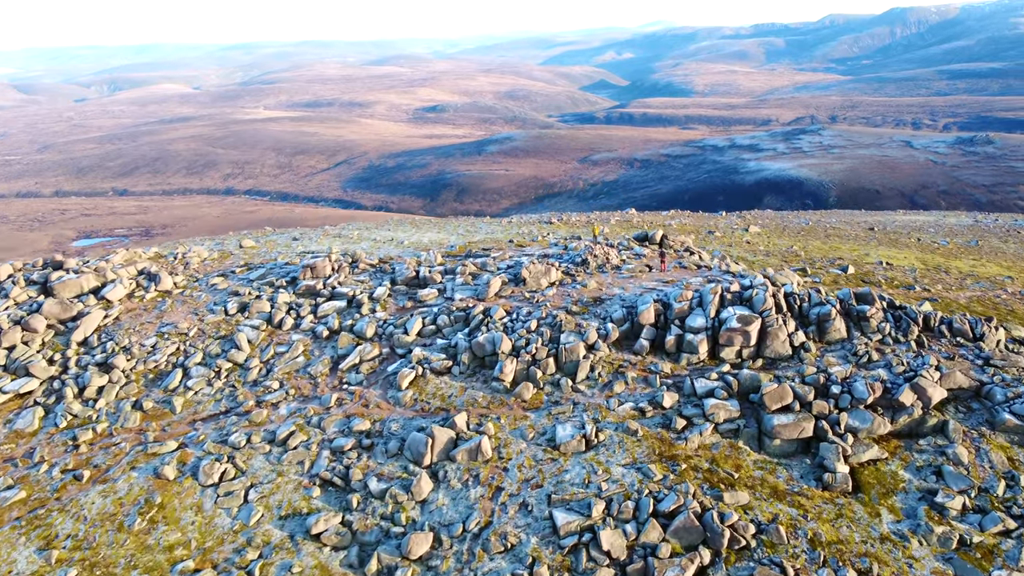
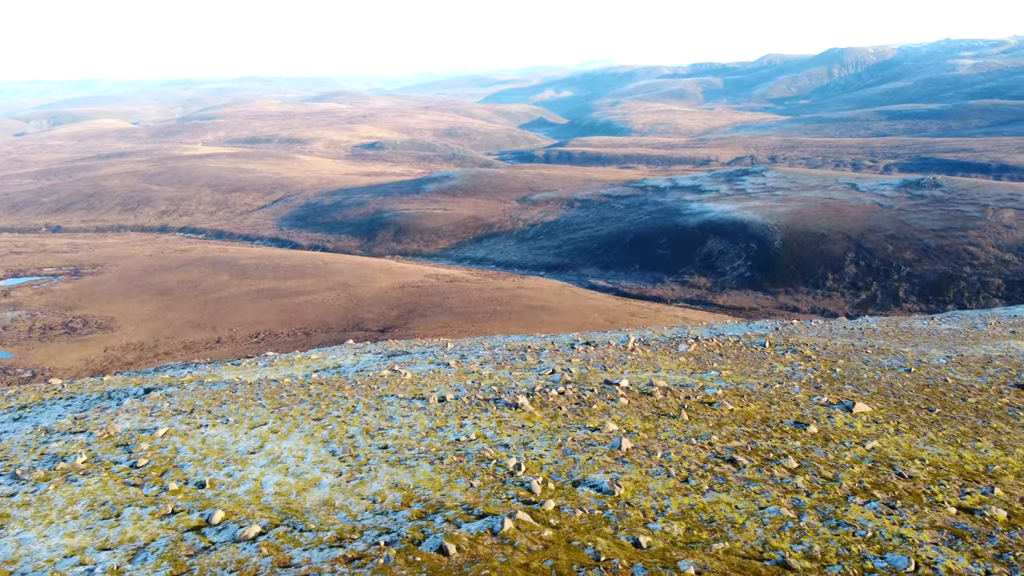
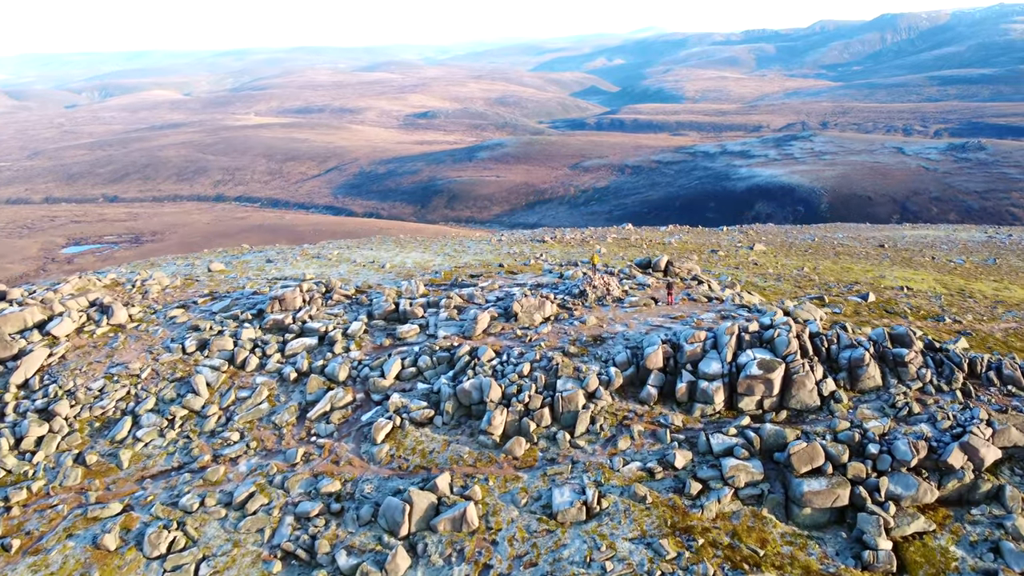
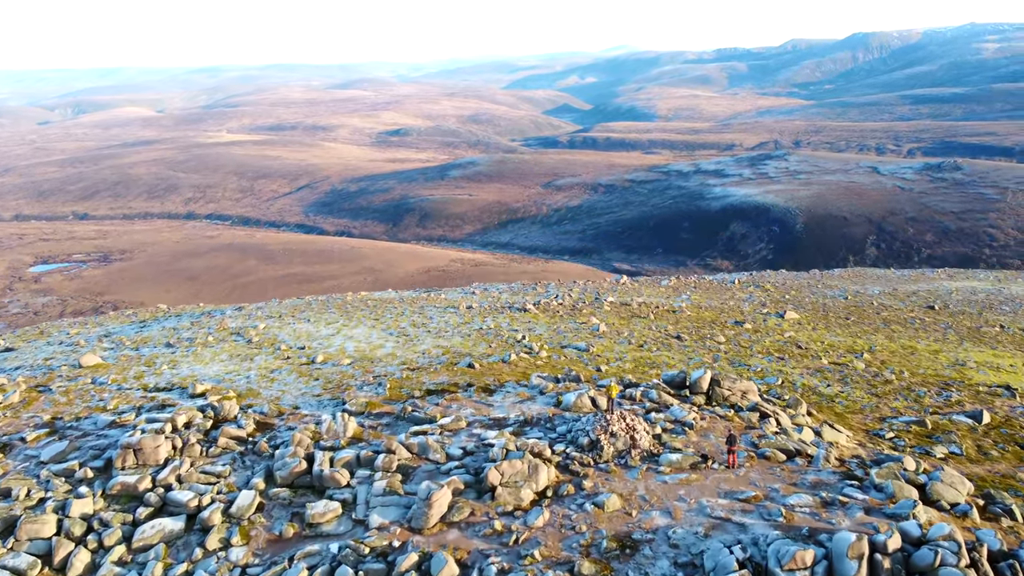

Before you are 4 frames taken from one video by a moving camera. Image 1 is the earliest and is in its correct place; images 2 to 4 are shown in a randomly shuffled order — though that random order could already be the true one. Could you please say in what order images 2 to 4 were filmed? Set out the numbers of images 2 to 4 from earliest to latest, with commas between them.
3, 4, 2
